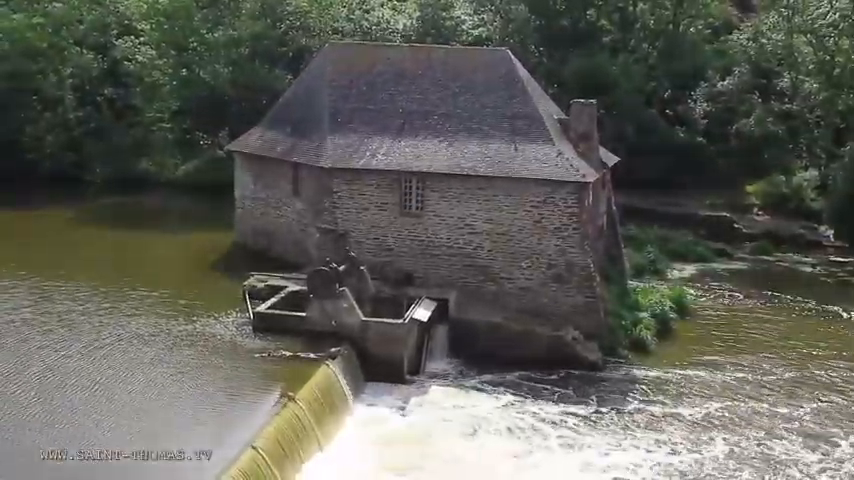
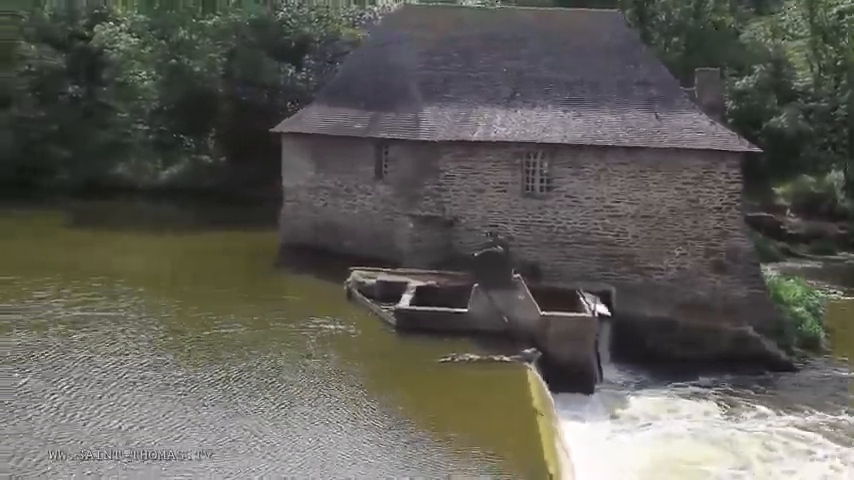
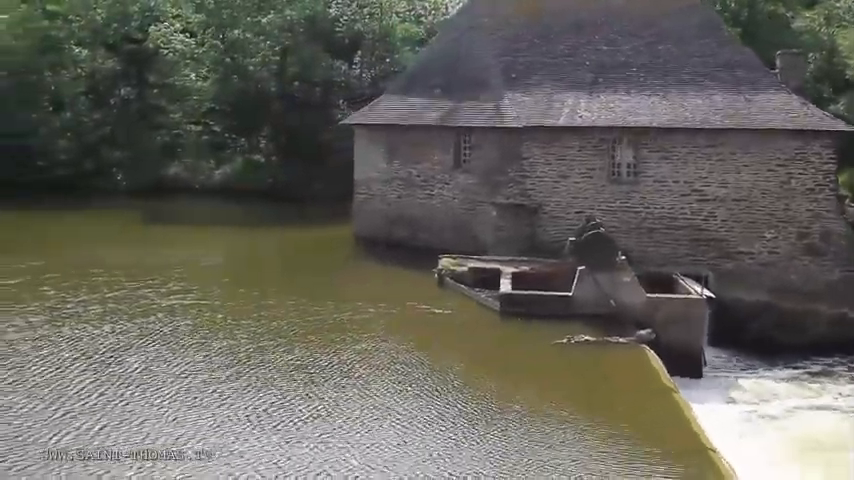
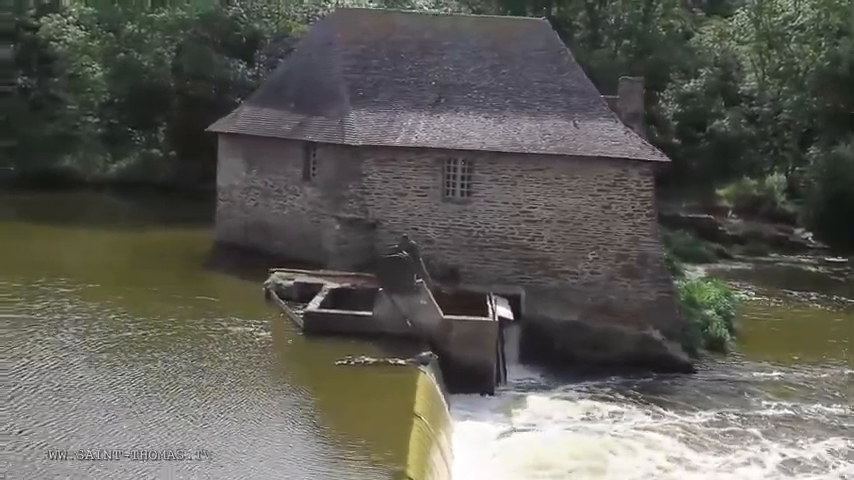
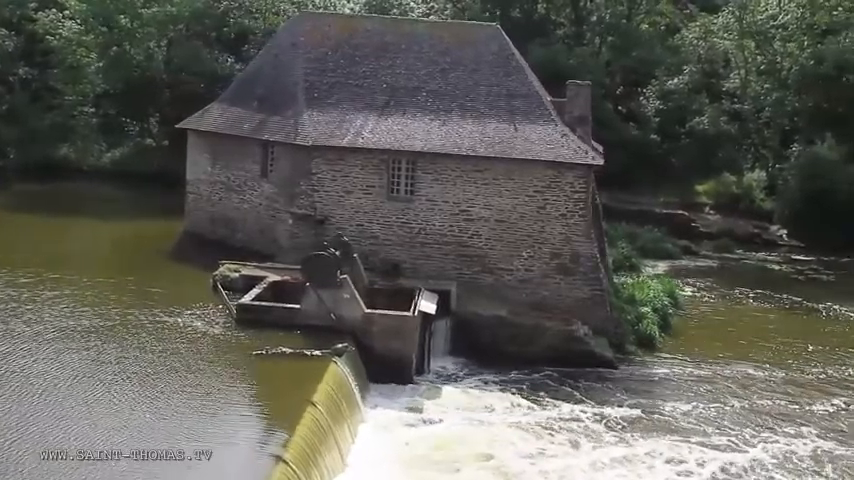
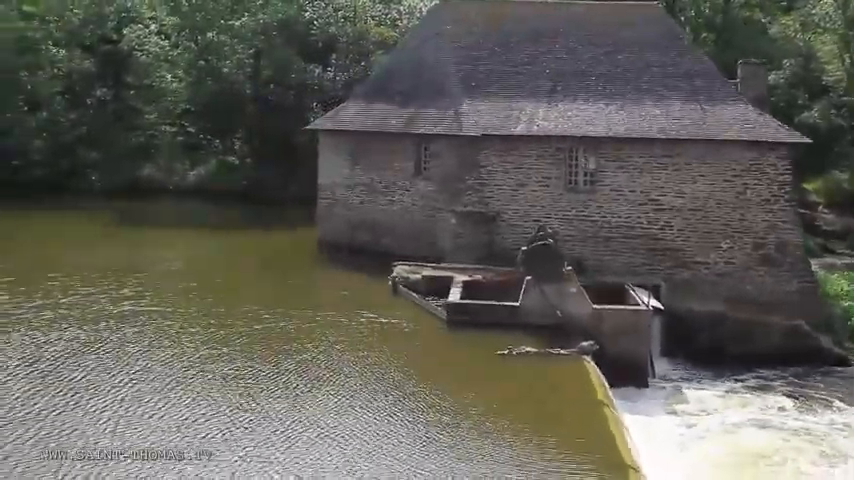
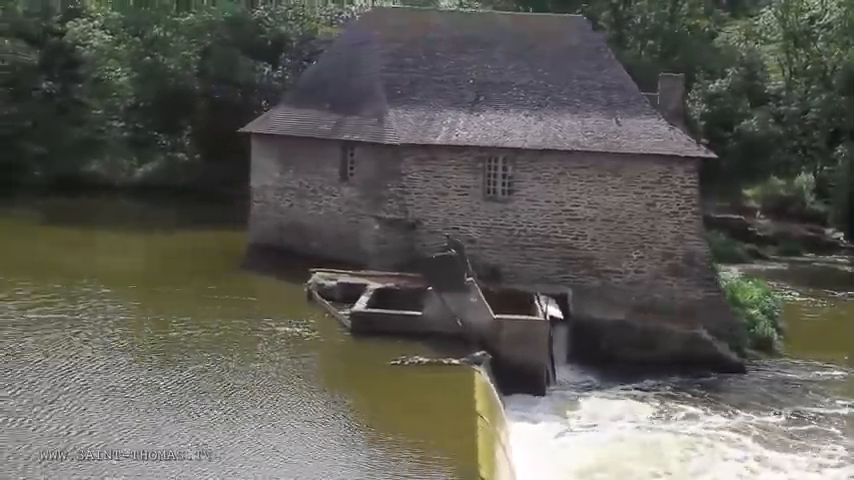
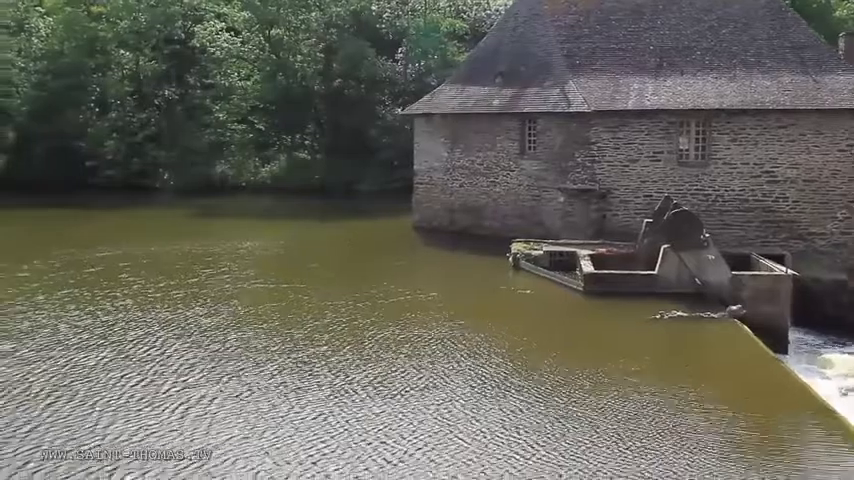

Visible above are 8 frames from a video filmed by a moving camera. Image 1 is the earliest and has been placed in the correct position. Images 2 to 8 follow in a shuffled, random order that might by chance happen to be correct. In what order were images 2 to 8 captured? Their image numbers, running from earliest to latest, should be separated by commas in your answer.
5, 4, 7, 2, 6, 3, 8
